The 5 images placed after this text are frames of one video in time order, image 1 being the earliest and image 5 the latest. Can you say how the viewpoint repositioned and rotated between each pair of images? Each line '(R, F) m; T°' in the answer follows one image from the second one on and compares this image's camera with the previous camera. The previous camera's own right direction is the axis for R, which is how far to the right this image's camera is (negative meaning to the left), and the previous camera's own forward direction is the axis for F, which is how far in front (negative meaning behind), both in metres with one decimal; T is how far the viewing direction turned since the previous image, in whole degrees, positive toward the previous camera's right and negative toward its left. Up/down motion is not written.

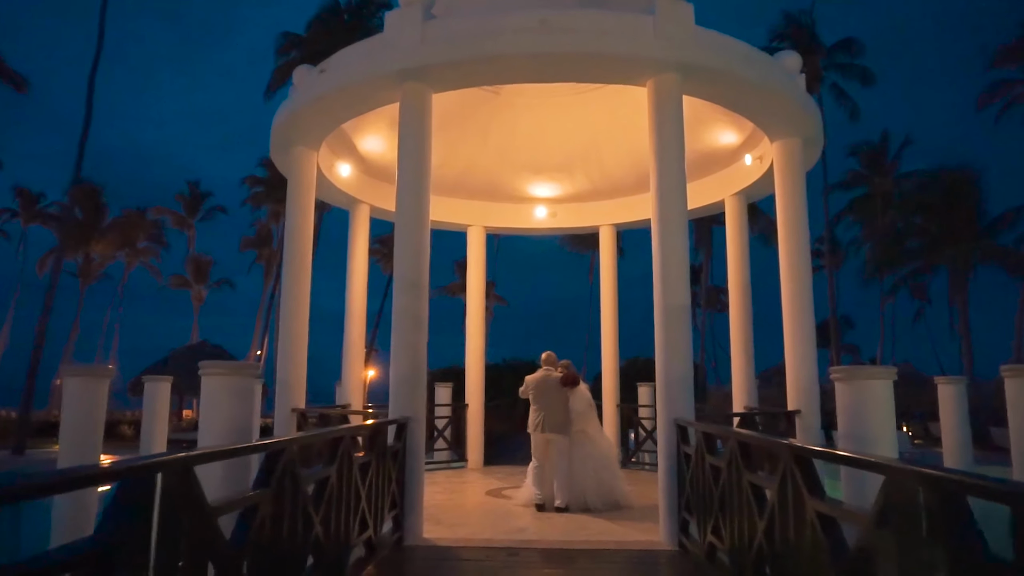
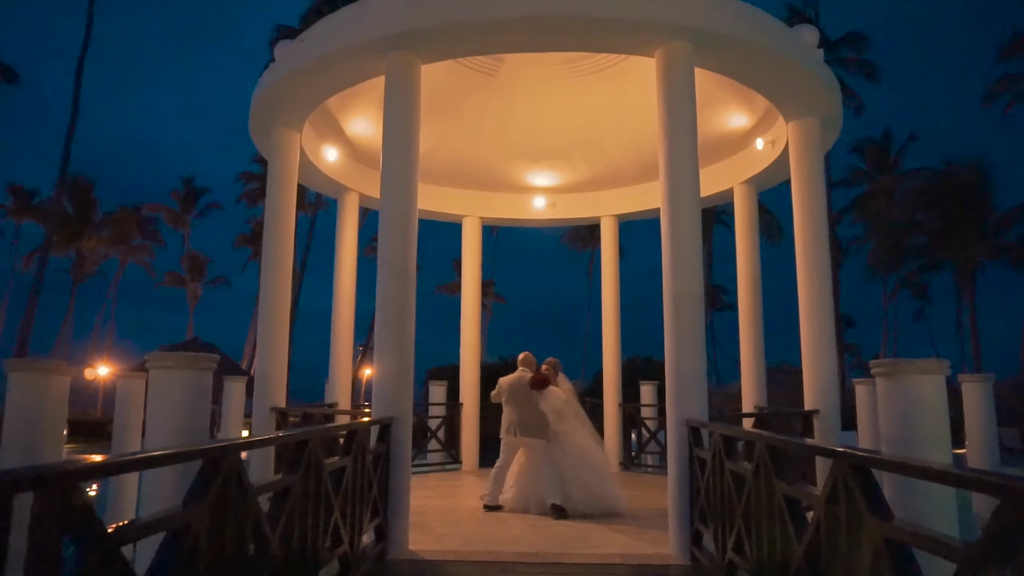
(0.0, +0.5) m; 0°
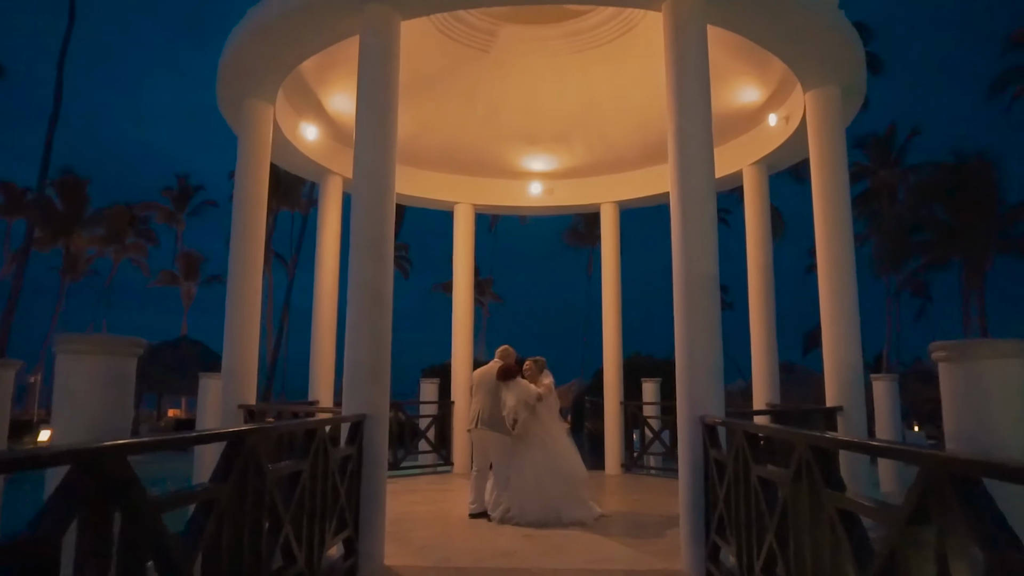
(+0.1, +0.6) m; 0°
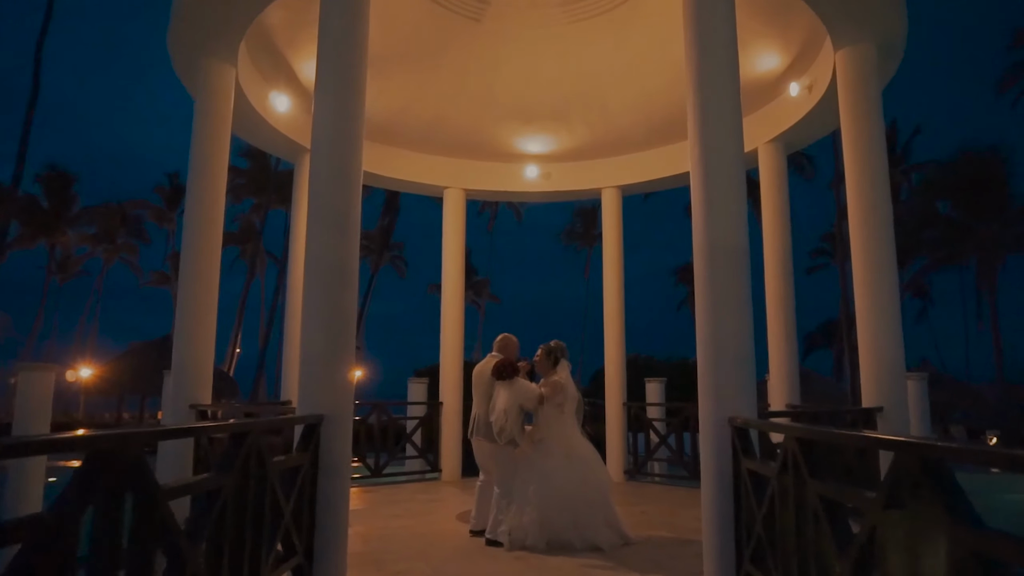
(0.0, +0.7) m; 0°
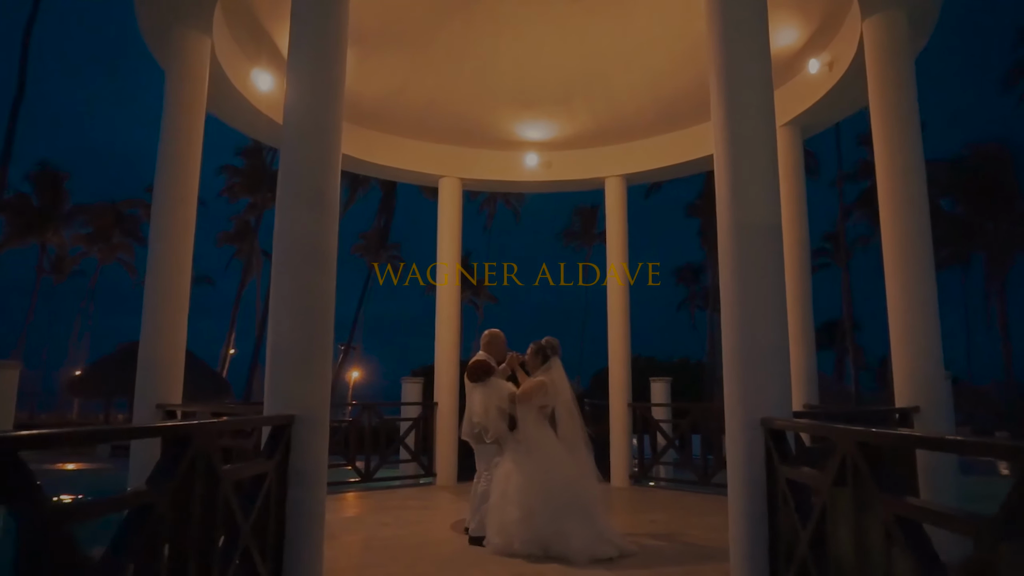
(0.0, +0.4) m; 0°
